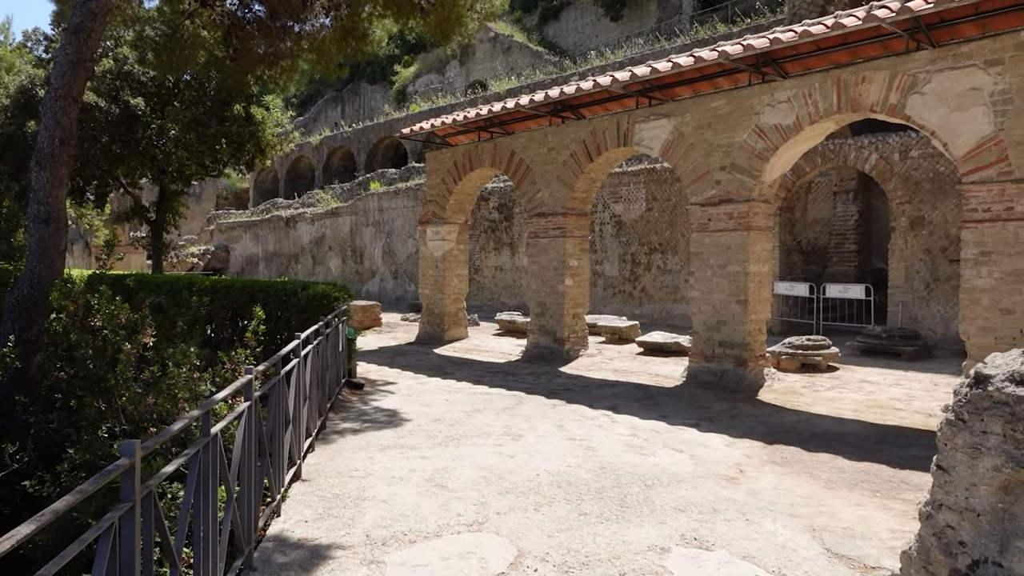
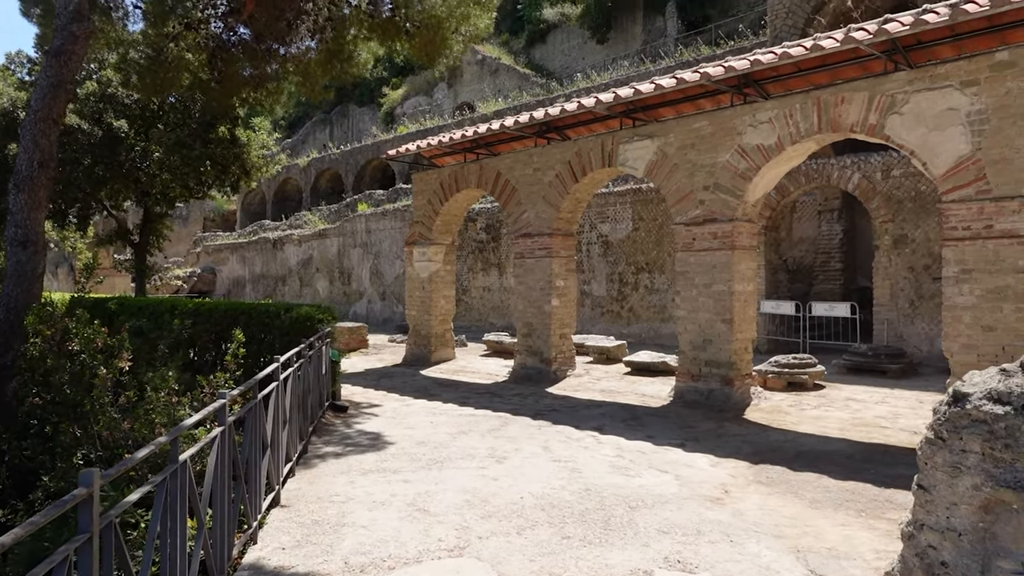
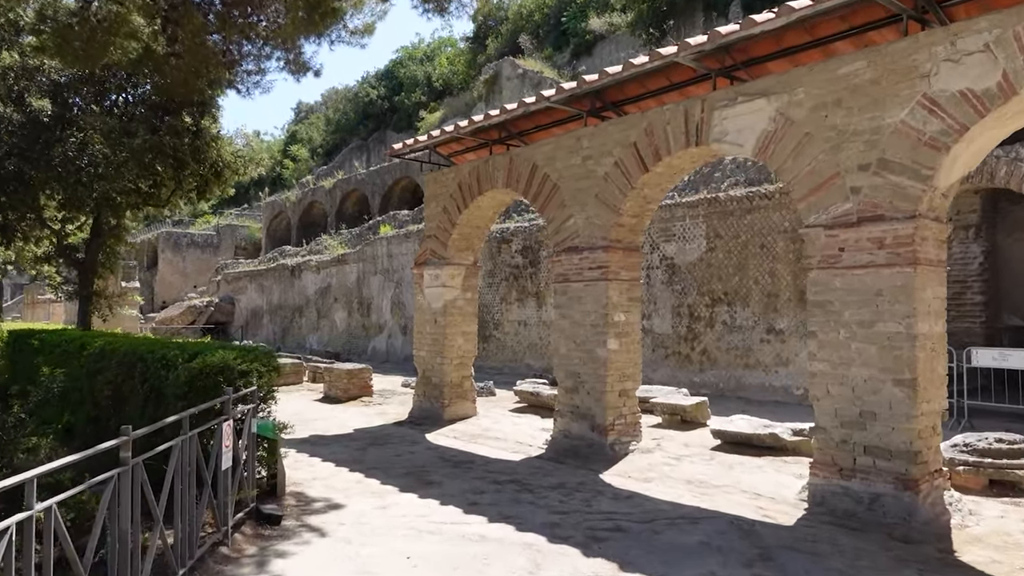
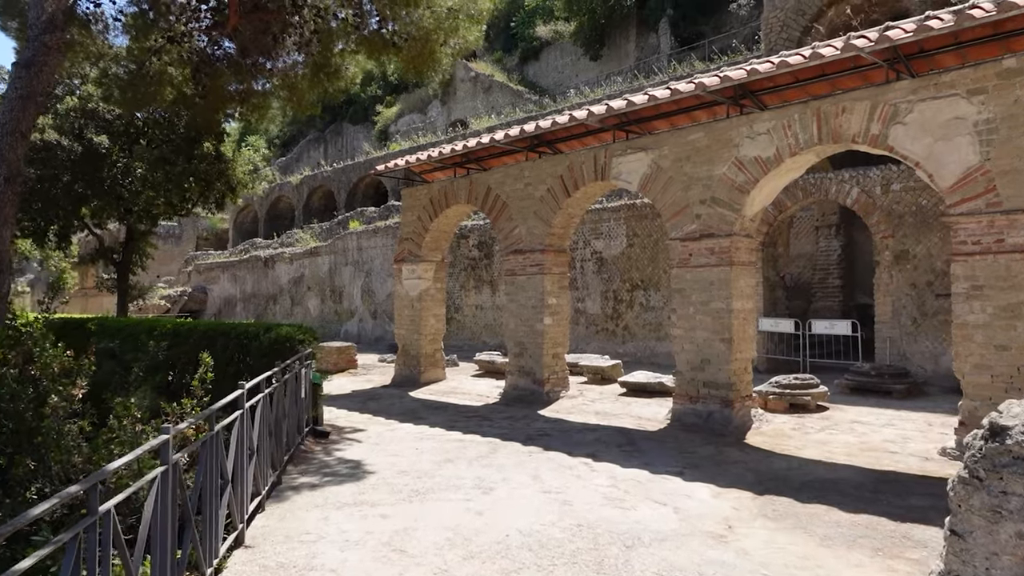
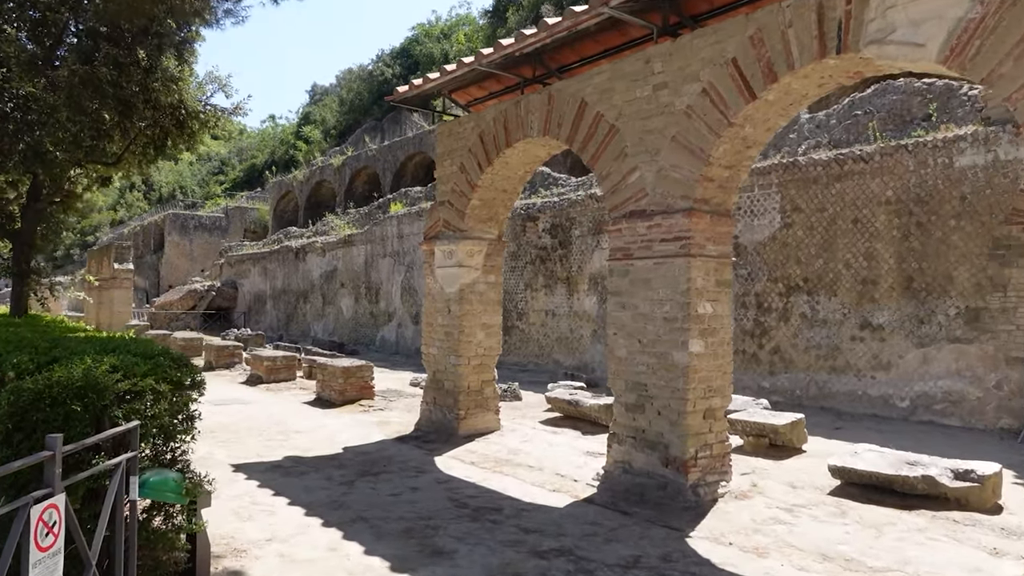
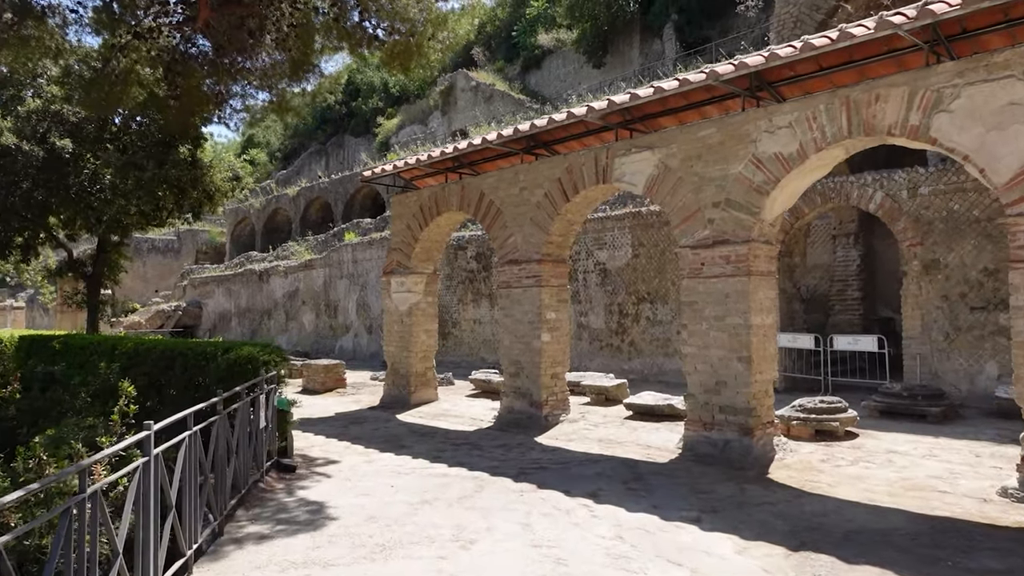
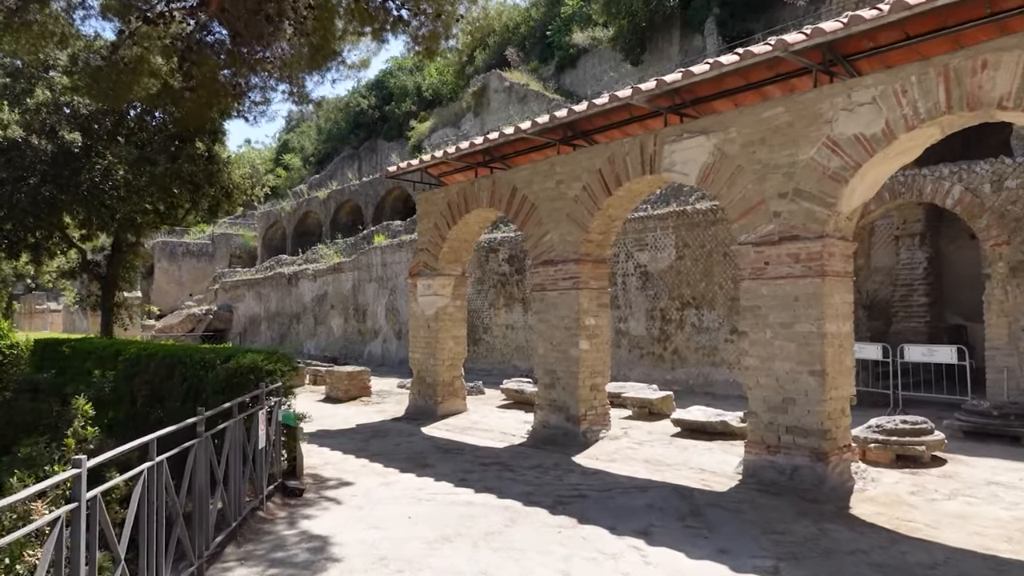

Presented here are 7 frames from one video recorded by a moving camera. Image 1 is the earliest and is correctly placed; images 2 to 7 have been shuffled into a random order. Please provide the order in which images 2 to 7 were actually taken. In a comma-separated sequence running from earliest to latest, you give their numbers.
2, 4, 6, 7, 3, 5
